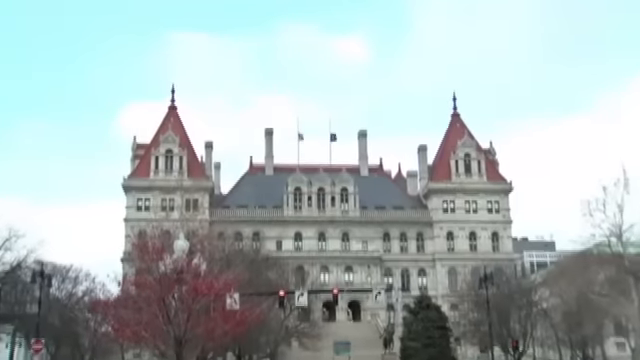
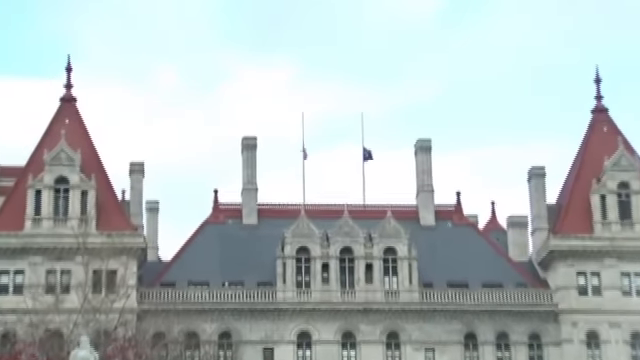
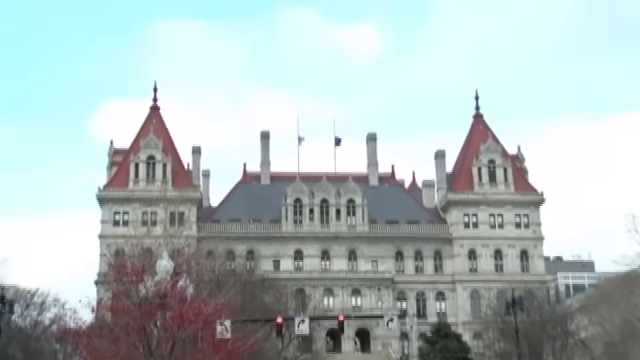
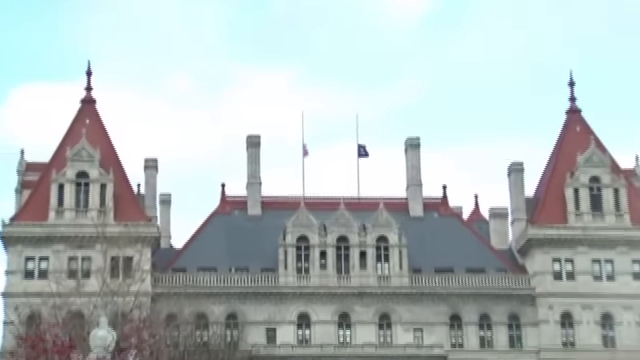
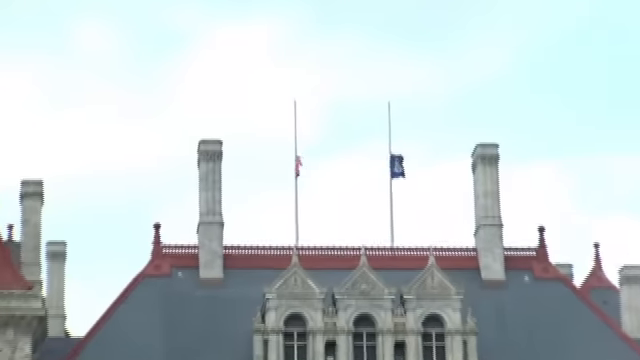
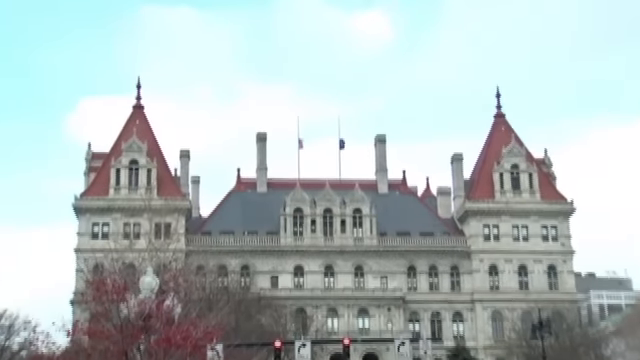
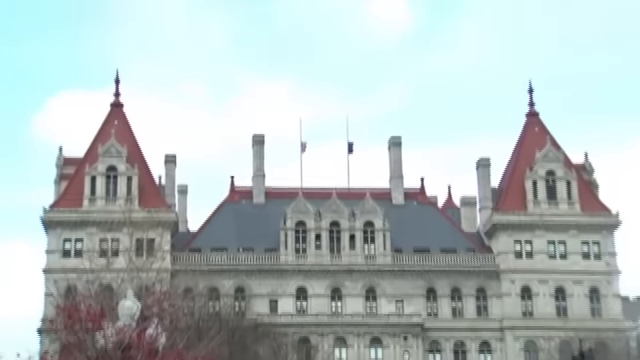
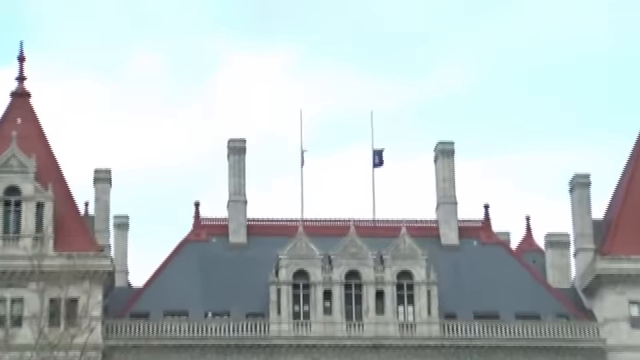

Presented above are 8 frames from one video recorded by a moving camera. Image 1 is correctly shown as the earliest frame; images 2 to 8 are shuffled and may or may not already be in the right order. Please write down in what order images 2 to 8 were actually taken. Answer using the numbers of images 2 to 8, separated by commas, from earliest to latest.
3, 6, 7, 4, 2, 8, 5
